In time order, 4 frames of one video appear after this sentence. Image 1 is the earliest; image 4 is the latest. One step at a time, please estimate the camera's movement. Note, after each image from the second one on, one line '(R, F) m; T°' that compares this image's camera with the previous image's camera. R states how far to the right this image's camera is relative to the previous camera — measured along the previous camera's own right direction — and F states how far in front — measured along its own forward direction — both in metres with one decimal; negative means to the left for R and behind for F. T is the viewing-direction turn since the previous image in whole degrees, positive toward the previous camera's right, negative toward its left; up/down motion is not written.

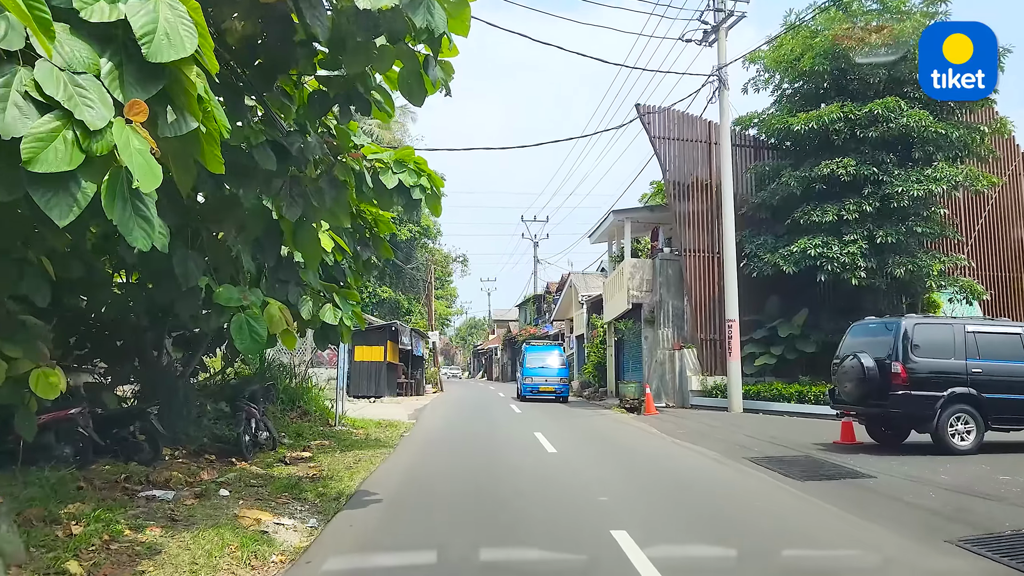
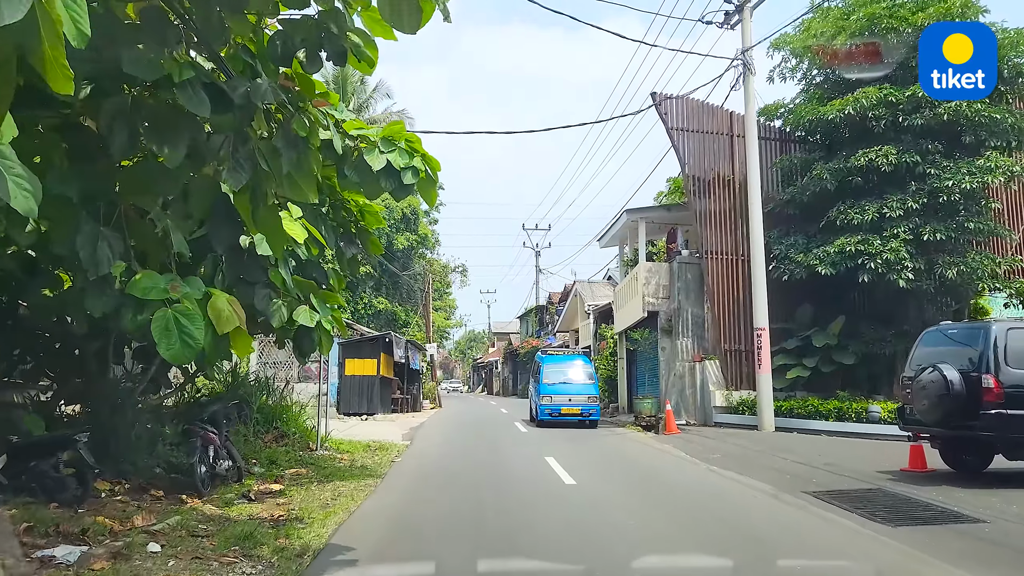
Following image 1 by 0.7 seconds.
(-0.1, +1.7) m; 0°
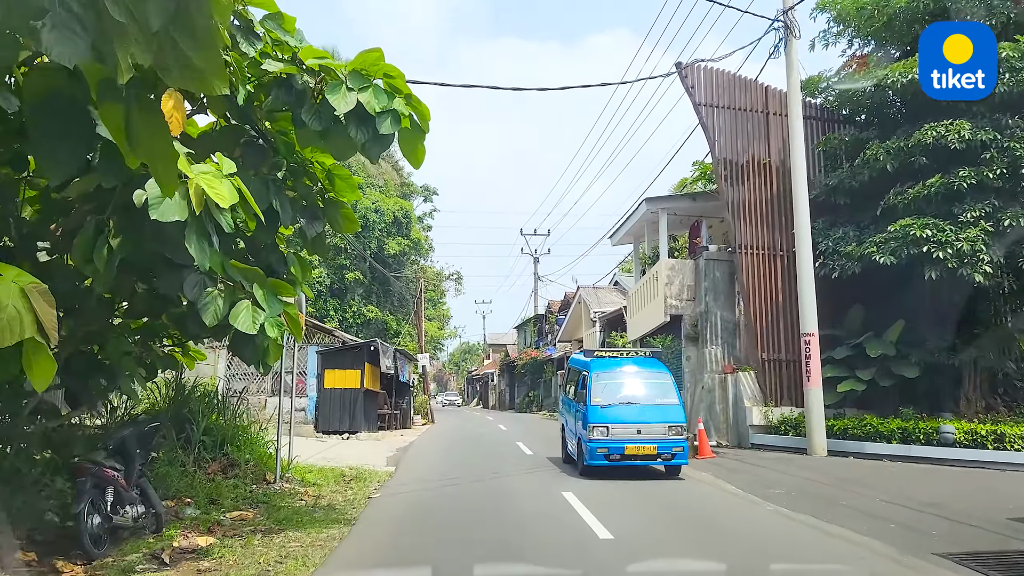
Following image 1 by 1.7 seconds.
(-0.2, +2.4) m; 0°
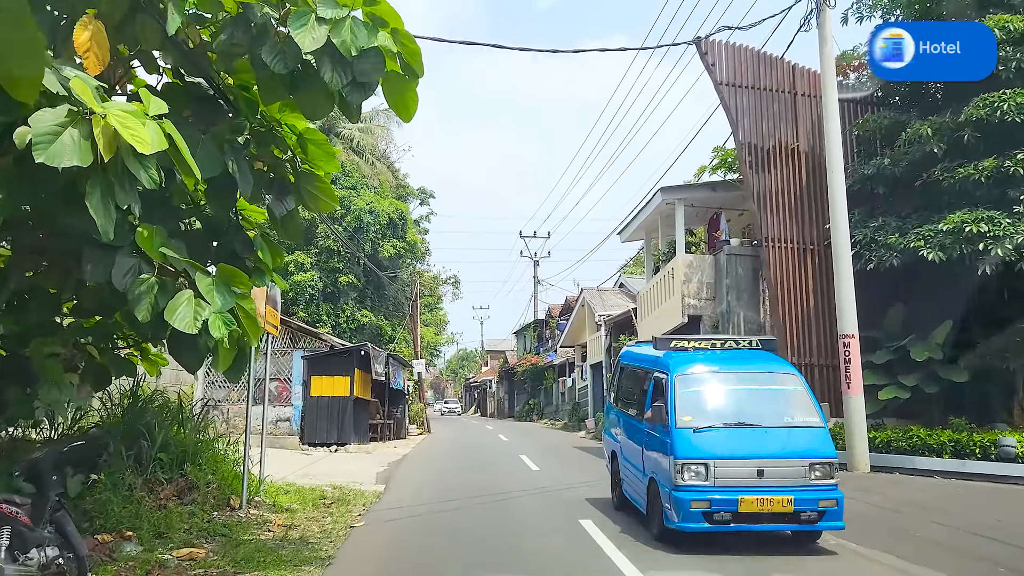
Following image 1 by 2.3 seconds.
(-0.1, +1.4) m; 0°
